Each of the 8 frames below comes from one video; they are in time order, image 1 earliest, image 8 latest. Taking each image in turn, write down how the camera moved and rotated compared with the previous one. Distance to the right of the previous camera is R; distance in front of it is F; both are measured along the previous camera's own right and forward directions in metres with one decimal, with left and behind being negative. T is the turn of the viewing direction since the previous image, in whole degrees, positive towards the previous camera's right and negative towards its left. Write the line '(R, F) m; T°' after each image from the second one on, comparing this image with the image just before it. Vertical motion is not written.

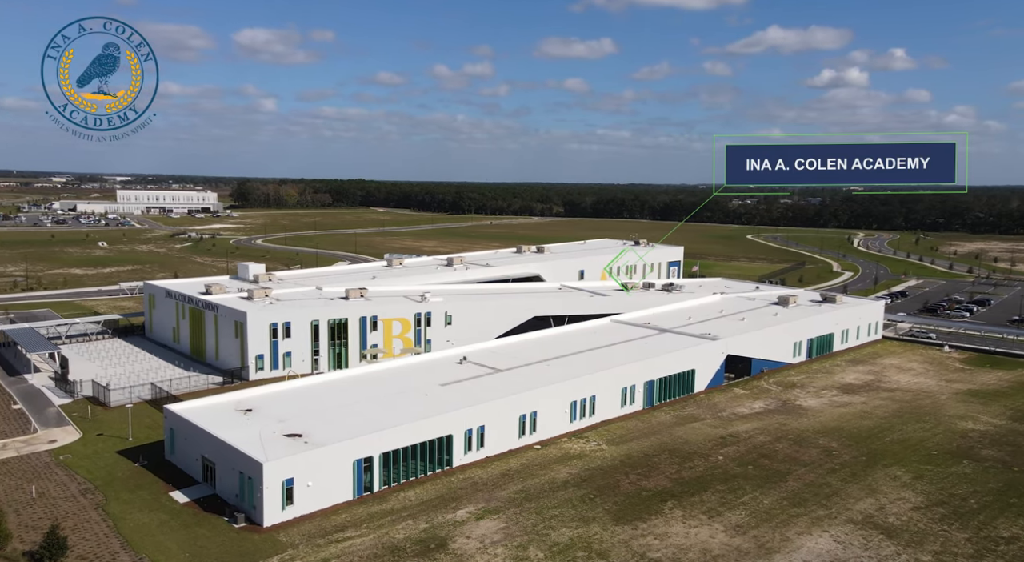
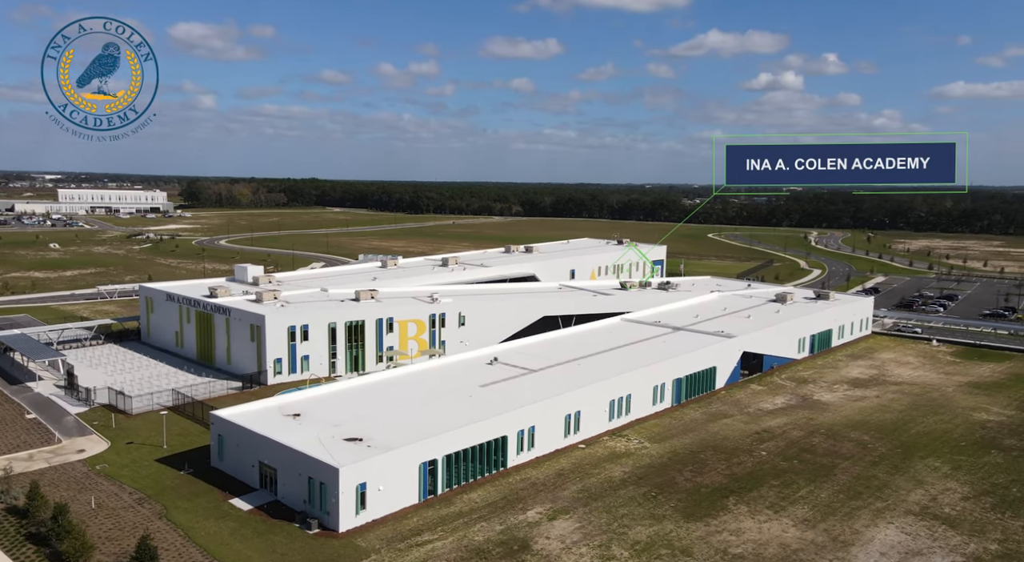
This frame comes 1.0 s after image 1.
(-4.3, +0.1) m; +4°
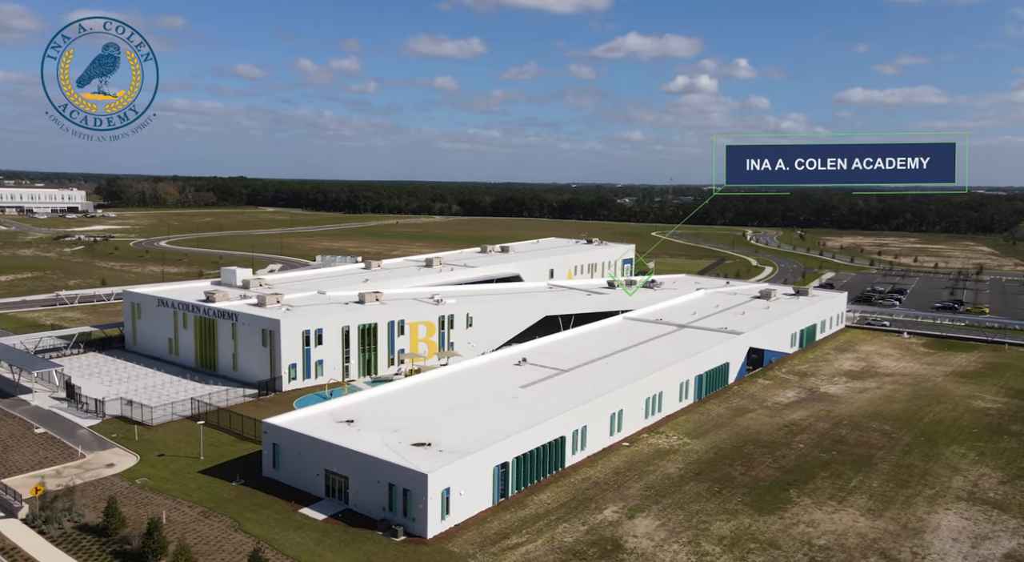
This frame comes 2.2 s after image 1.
(-5.3, +0.3) m; +6°
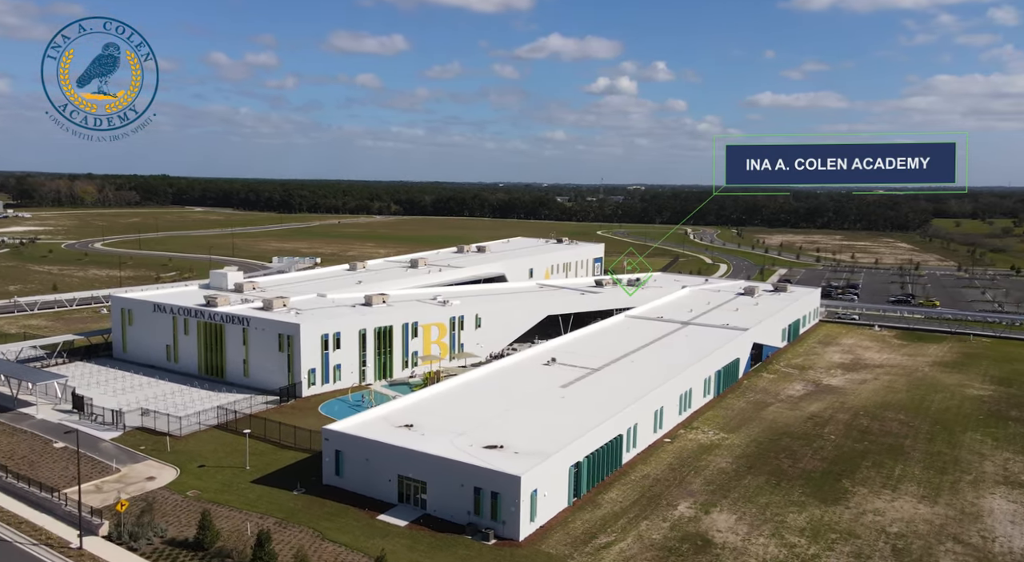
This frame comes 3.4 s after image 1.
(-5.3, +0.3) m; +6°
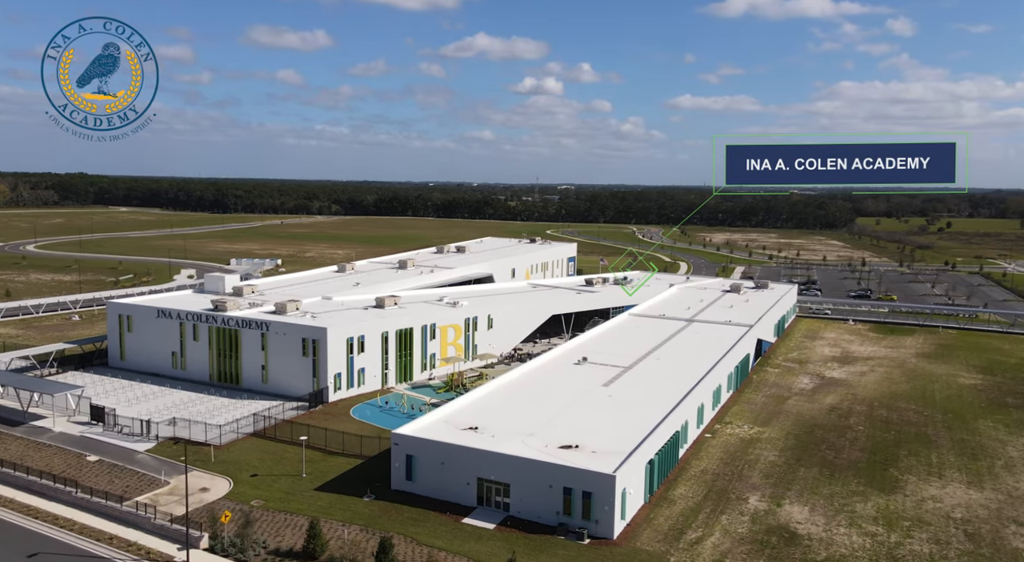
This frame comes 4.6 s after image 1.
(-5.2, +0.3) m; +5°
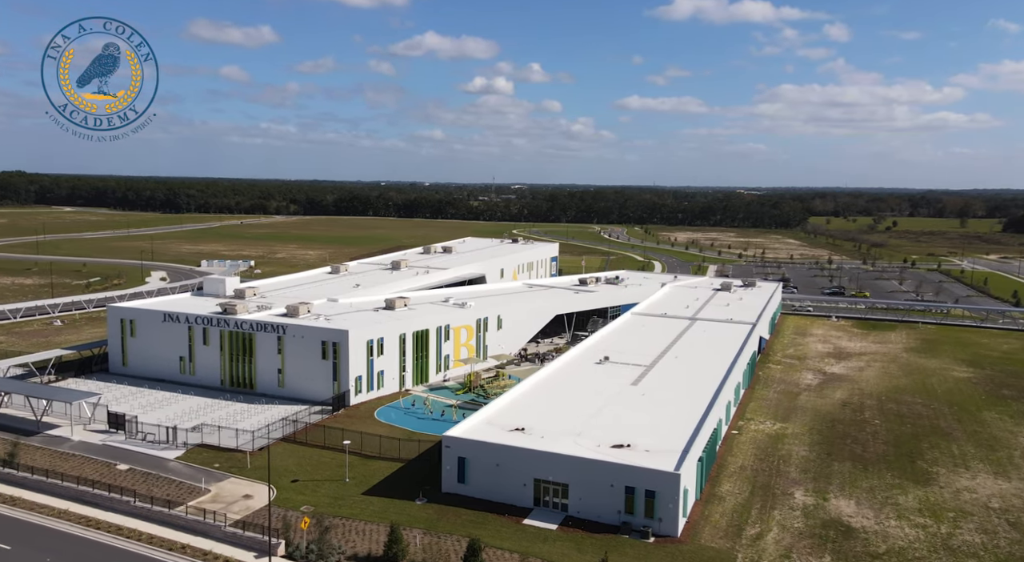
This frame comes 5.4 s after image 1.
(-3.6, +0.2) m; +4°
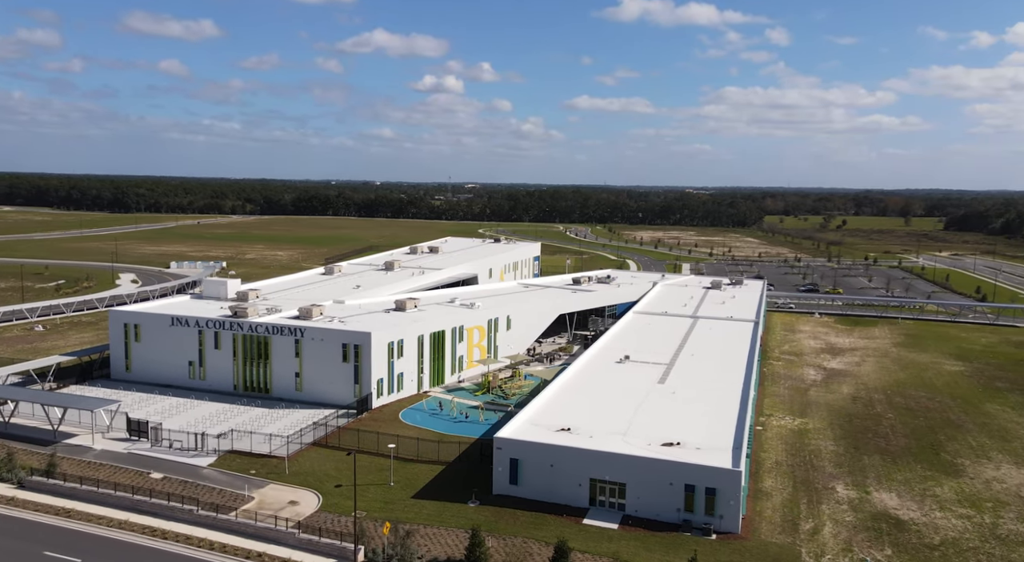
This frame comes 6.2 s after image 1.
(-3.6, +0.2) m; +4°
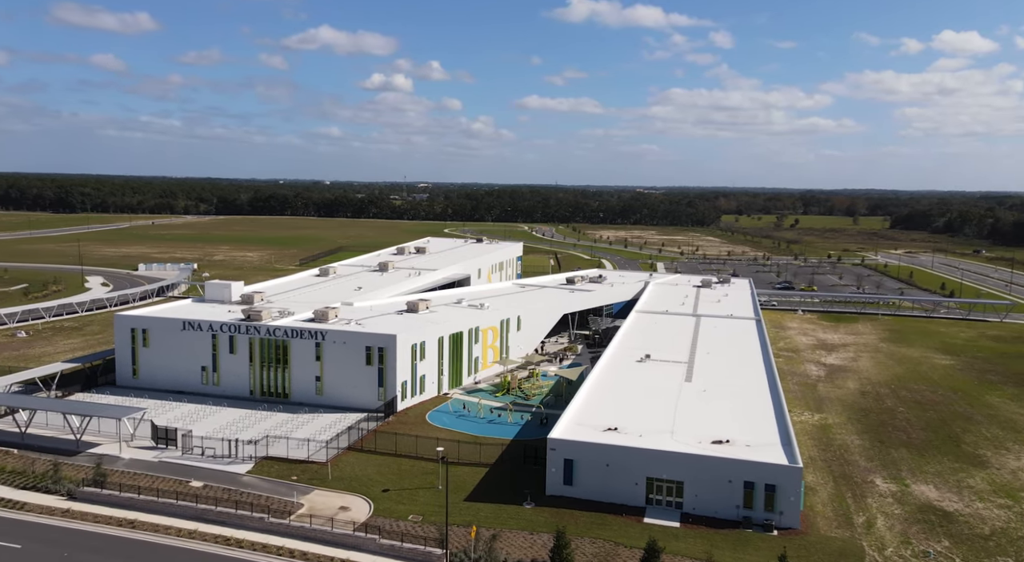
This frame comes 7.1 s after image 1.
(-3.6, +0.2) m; +4°
